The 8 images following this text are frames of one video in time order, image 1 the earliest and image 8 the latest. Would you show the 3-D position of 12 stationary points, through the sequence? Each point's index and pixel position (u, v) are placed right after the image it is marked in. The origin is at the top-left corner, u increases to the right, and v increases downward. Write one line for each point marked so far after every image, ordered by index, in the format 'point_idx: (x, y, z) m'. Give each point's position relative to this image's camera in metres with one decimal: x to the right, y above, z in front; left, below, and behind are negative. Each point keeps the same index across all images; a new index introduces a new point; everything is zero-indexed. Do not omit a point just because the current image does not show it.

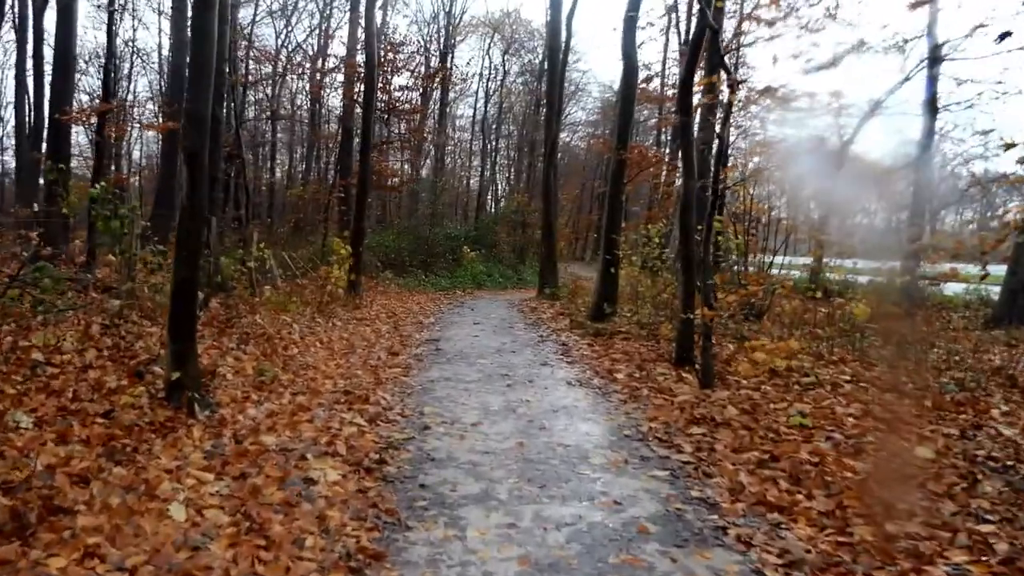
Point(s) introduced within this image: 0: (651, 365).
0: (+3.0, -1.7, +10.5) m
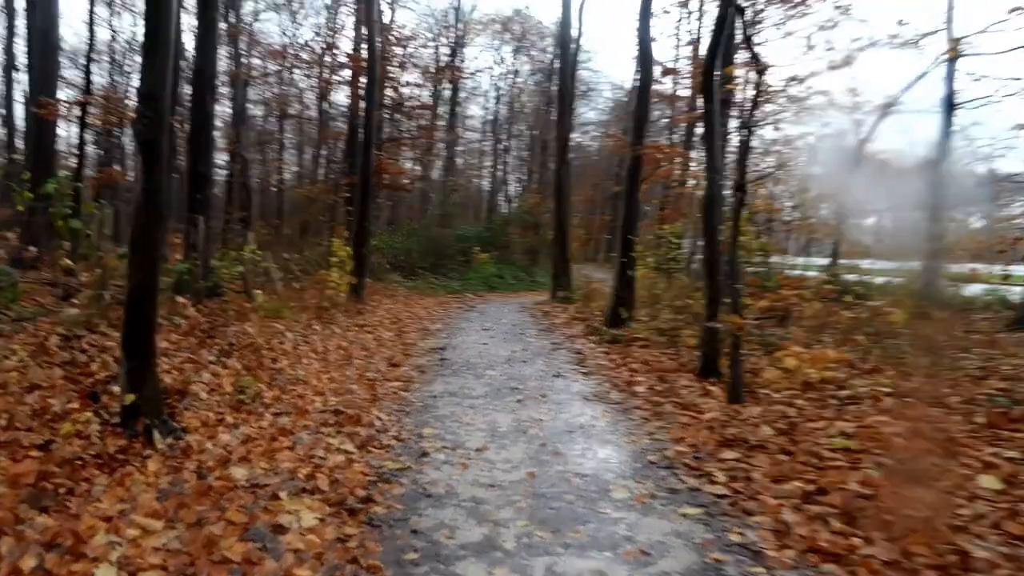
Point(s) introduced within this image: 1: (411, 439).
0: (+3.2, -1.8, +9.6) m
1: (-1.3, -2.0, +6.2) m
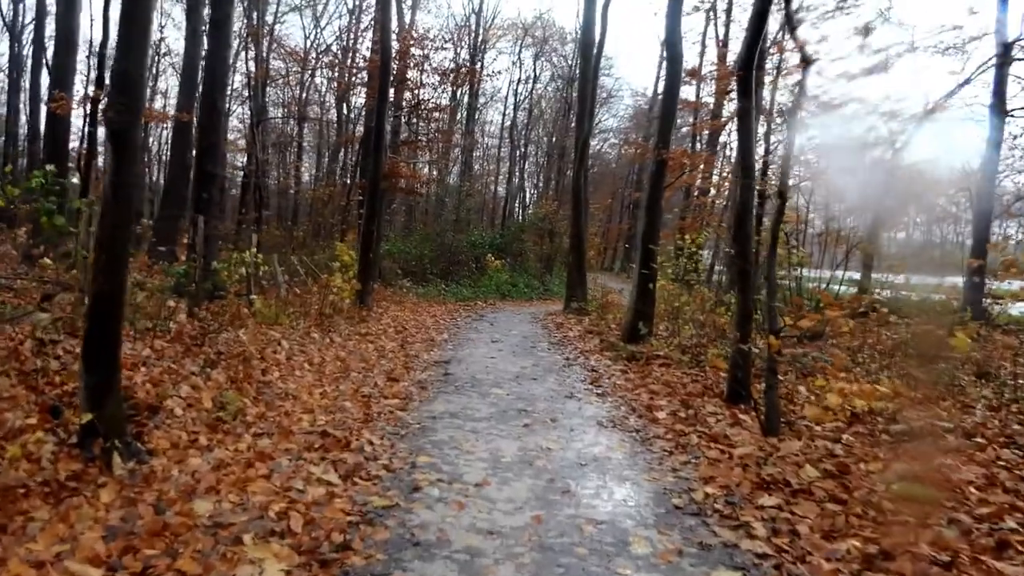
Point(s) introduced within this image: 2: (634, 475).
0: (+3.4, -2.1, +8.8) m
1: (-1.3, -2.1, +5.6) m
2: (+1.6, -2.4, +6.2) m
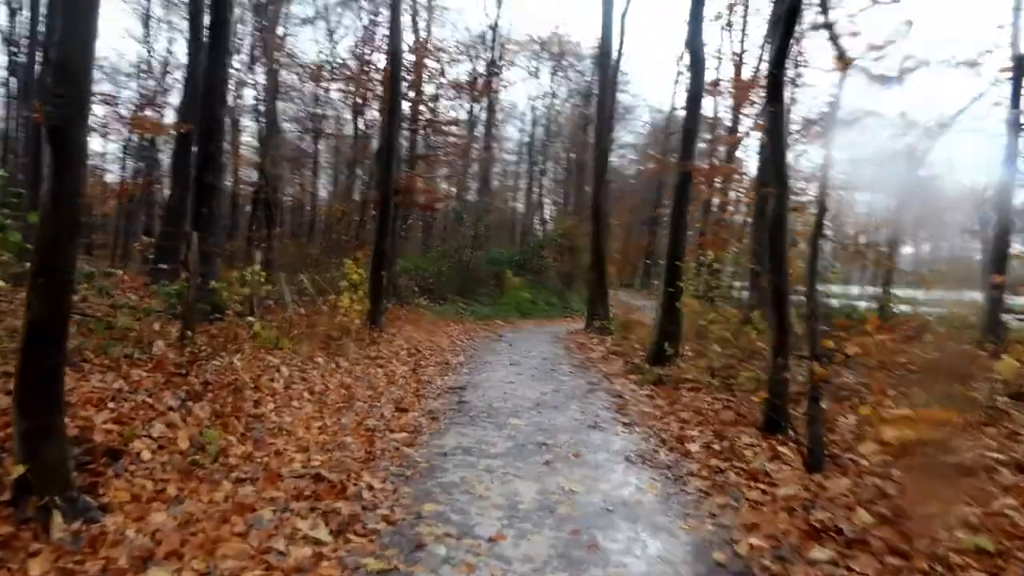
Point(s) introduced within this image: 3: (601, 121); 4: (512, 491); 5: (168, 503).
0: (+3.7, -2.4, +8.0) m
1: (-1.1, -2.4, +4.9) m
2: (+1.8, -2.6, +5.4) m
3: (+3.6, +6.8, +19.6) m
4: (0.0, -2.4, +5.8) m
5: (-3.1, -2.0, +4.4) m
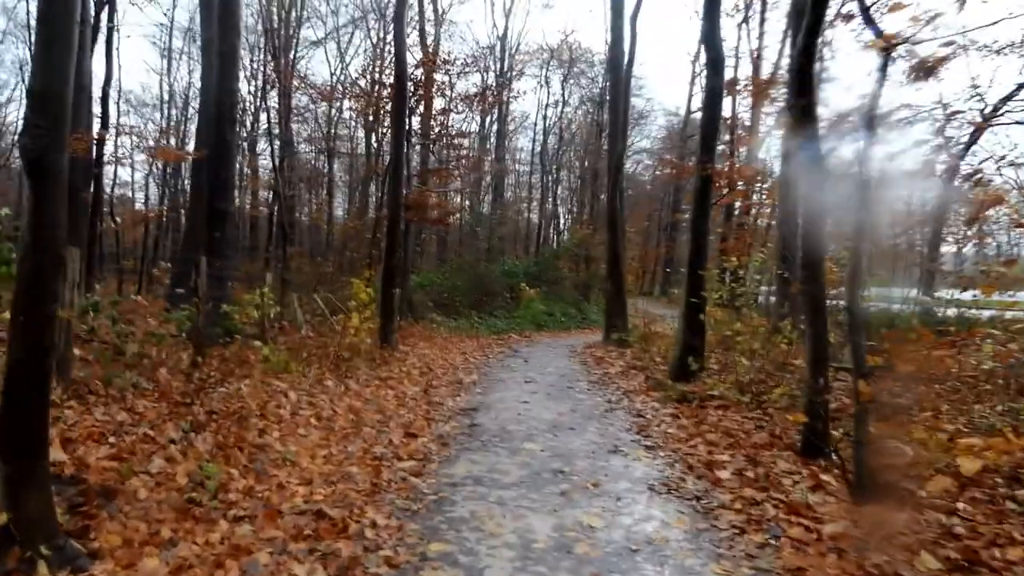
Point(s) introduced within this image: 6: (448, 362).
0: (+3.9, -2.6, +7.4) m
1: (-1.0, -2.6, +4.5) m
2: (+1.9, -2.8, +4.9) m
3: (+4.1, +6.4, +19.3) m
4: (+0.1, -2.7, +5.3) m
5: (-3.0, -2.2, +4.1) m
6: (-1.8, -2.1, +13.6) m
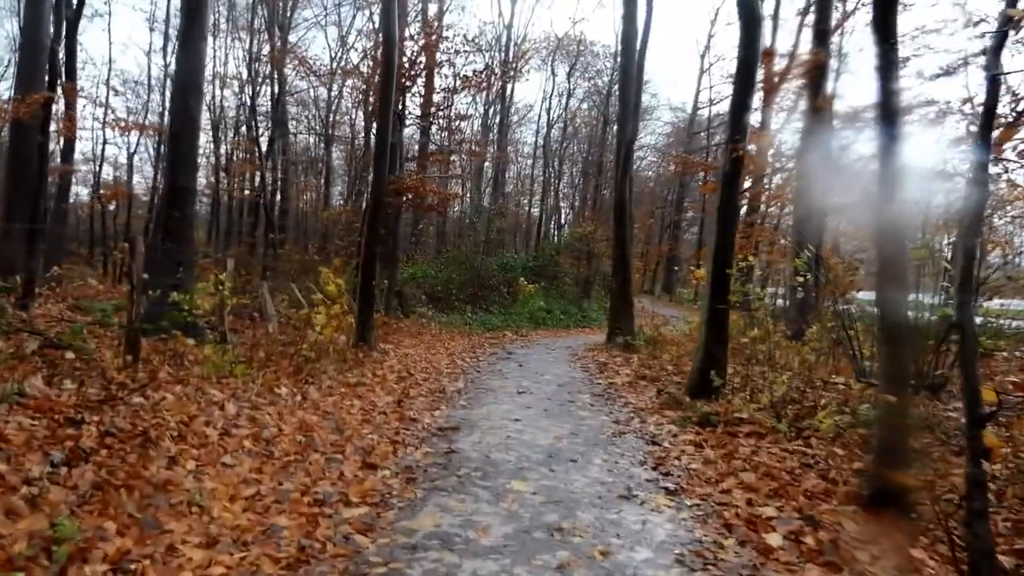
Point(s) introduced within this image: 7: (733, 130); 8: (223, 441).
0: (+3.8, -2.7, +5.8) m
1: (-1.2, -2.5, +2.9) m
2: (+1.7, -2.9, +3.3) m
3: (+4.2, +6.4, +17.6) m
4: (-0.1, -2.6, +3.7) m
5: (-3.2, -2.1, +2.5) m
6: (-2.0, -1.9, +12.0) m
7: (+4.7, +3.3, +10.0) m
8: (-3.5, -1.9, +5.9) m
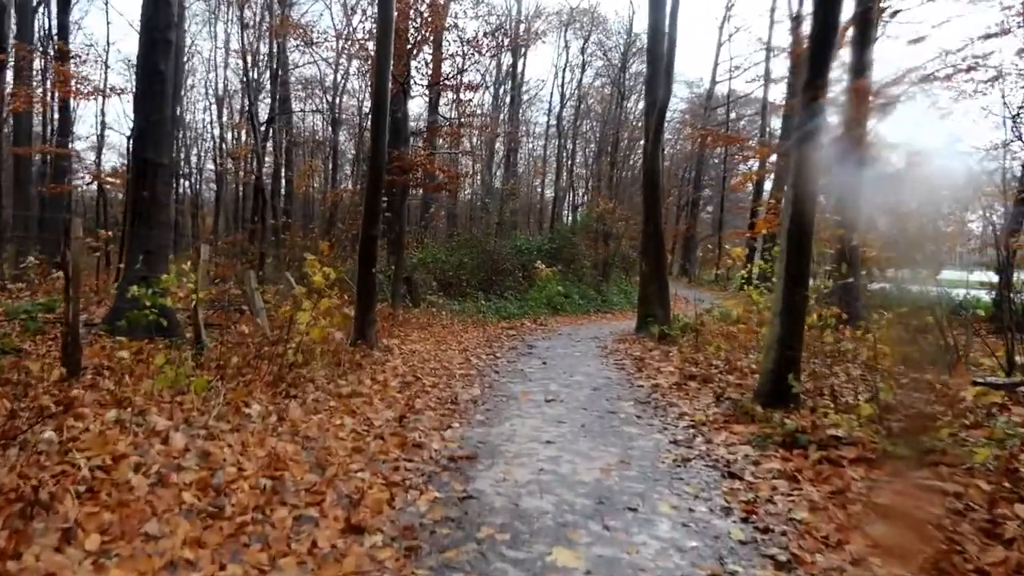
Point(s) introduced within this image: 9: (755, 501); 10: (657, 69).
0: (+4.1, -2.5, +4.0) m
1: (-0.9, -2.6, +1.2) m
2: (+2.0, -2.8, +1.5) m
3: (+4.7, +7.0, +15.4) m
4: (+0.3, -2.6, +2.0) m
5: (-2.9, -2.2, +0.9) m
6: (-1.5, -1.7, +10.4) m
7: (+5.0, +3.6, +7.9) m
8: (-3.2, -1.8, +4.3) m
9: (+2.7, -2.4, +5.4) m
10: (+4.8, +7.1, +15.4) m
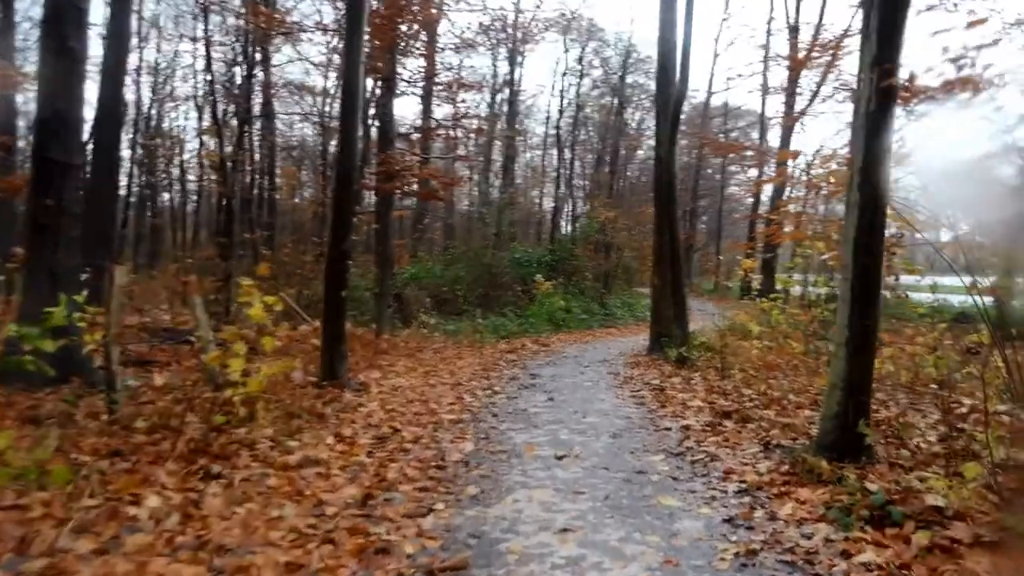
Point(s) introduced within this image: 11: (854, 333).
0: (+4.2, -2.7, +2.2) m
1: (-0.8, -2.8, -0.6) m
2: (+2.1, -3.0, -0.2) m
3: (+4.5, +6.6, +13.9) m
4: (+0.3, -2.9, +0.2) m
5: (-2.9, -2.5, -0.9) m
6: (-1.5, -2.1, +8.6) m
7: (+4.9, +3.4, +6.3) m
8: (-3.2, -2.2, +2.5) m
9: (+2.8, -2.7, +3.6) m
10: (+4.5, +6.7, +13.9) m
11: (+4.6, -0.5, +6.4) m
